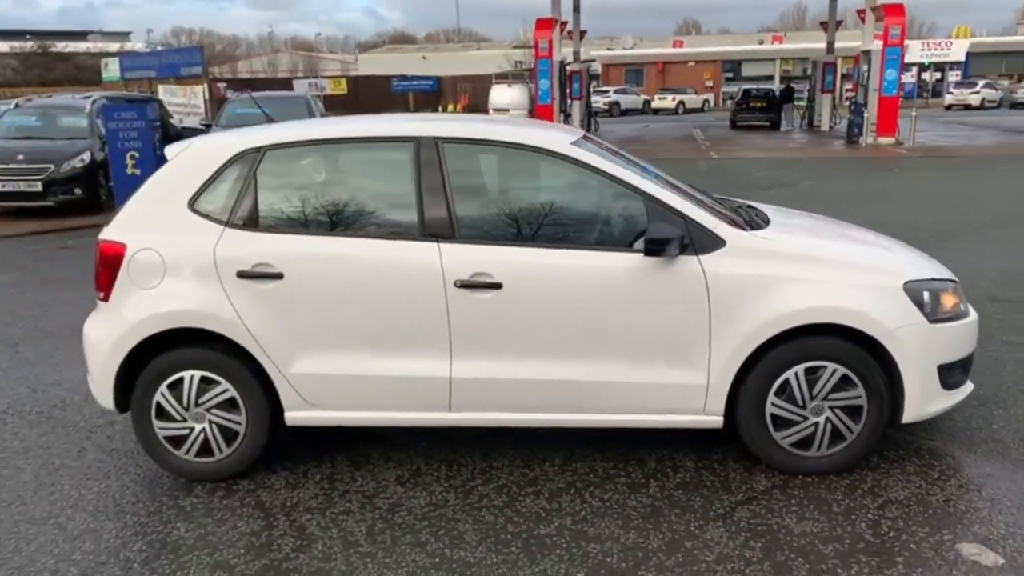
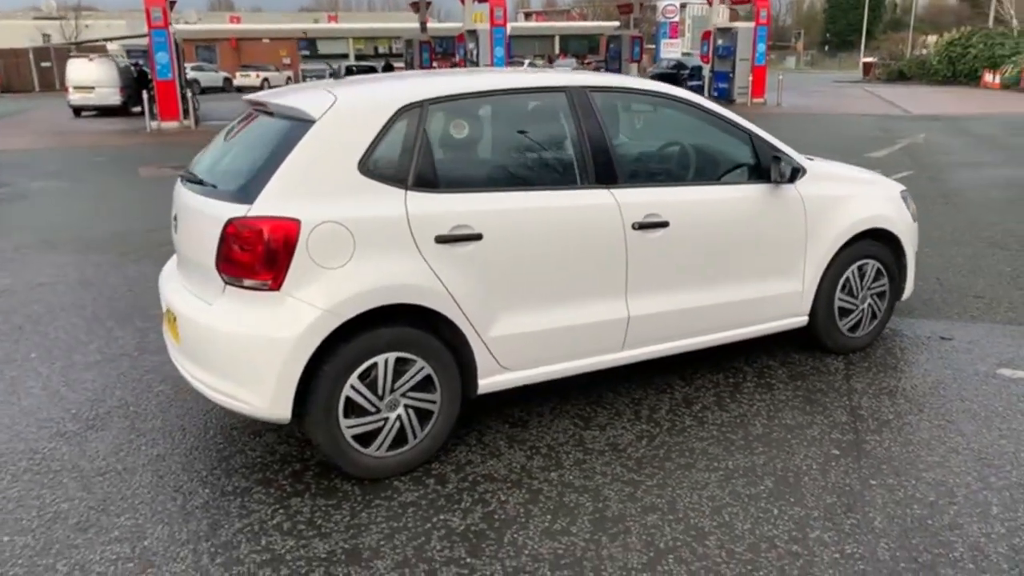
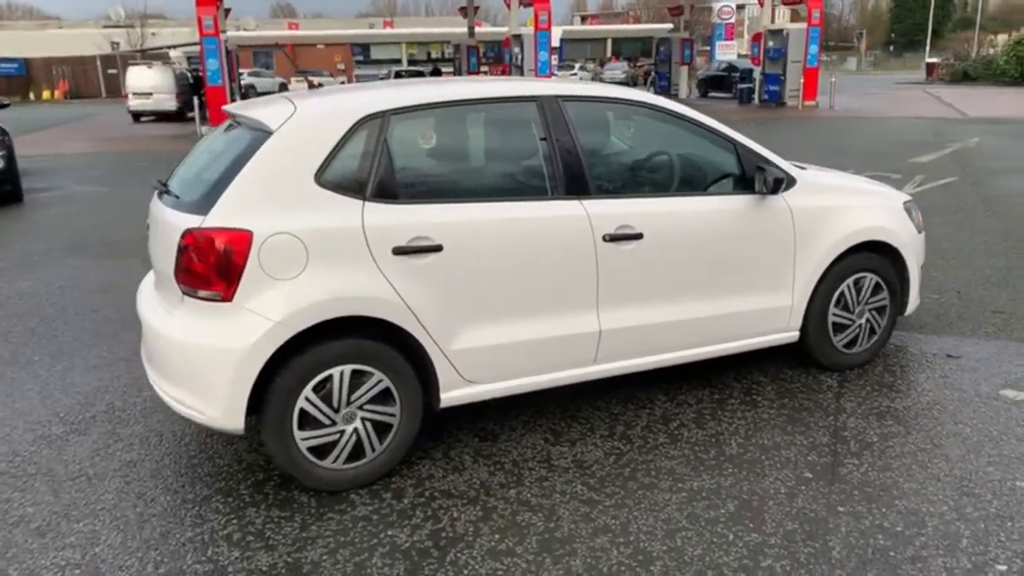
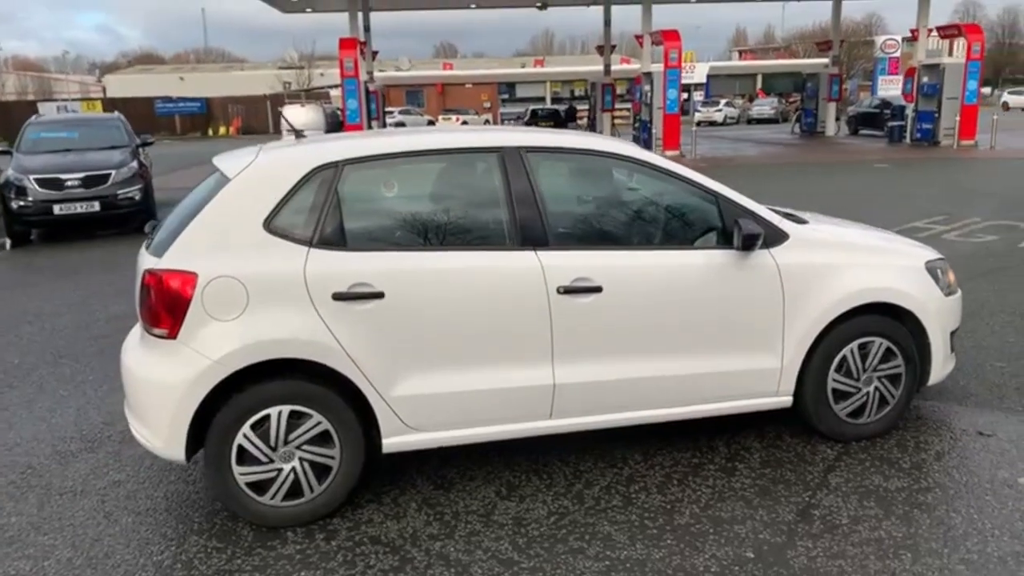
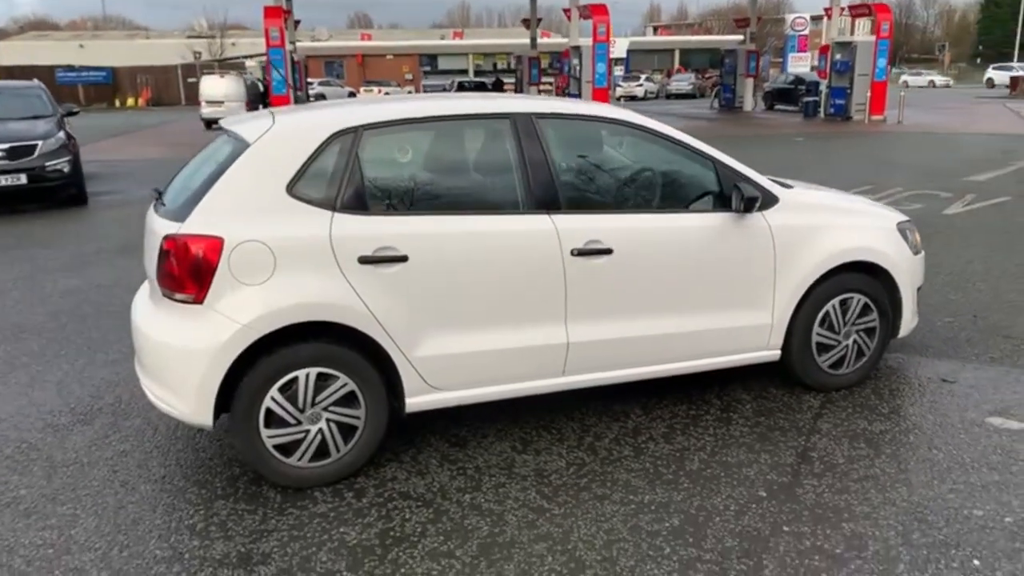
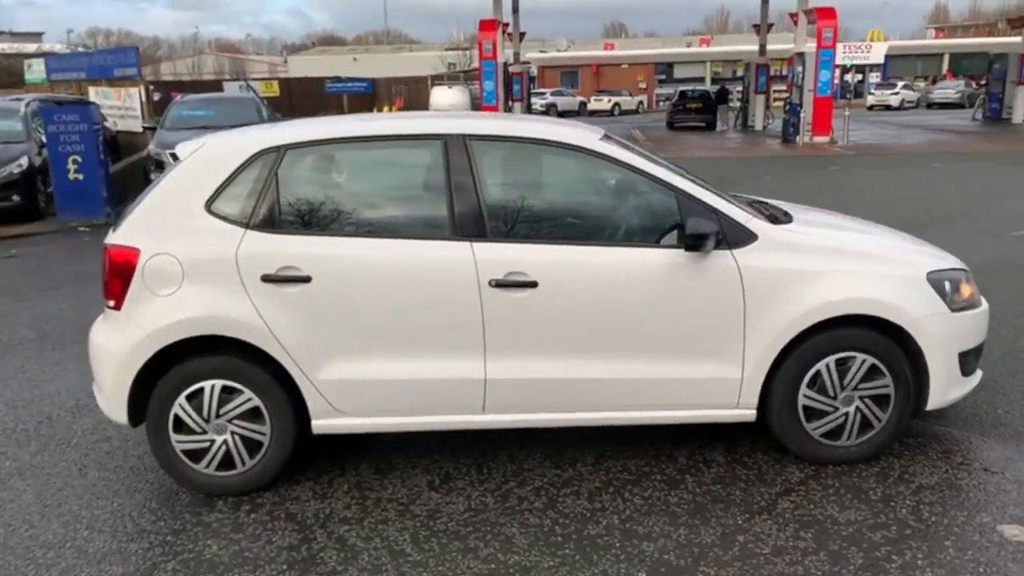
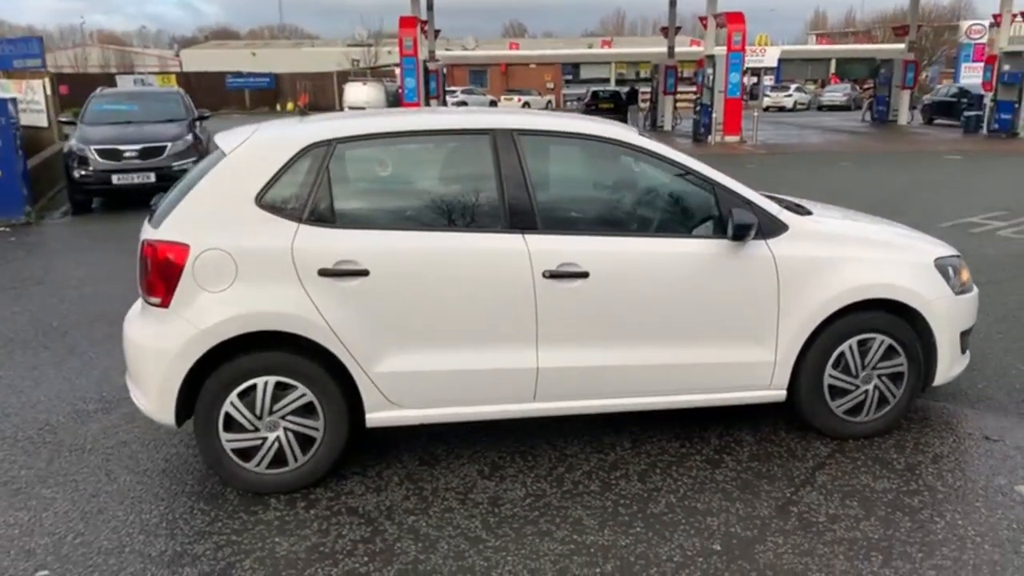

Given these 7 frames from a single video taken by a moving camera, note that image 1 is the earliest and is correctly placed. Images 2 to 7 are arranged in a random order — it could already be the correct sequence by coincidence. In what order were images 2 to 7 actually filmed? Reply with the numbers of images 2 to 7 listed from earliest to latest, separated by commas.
6, 7, 4, 5, 3, 2
